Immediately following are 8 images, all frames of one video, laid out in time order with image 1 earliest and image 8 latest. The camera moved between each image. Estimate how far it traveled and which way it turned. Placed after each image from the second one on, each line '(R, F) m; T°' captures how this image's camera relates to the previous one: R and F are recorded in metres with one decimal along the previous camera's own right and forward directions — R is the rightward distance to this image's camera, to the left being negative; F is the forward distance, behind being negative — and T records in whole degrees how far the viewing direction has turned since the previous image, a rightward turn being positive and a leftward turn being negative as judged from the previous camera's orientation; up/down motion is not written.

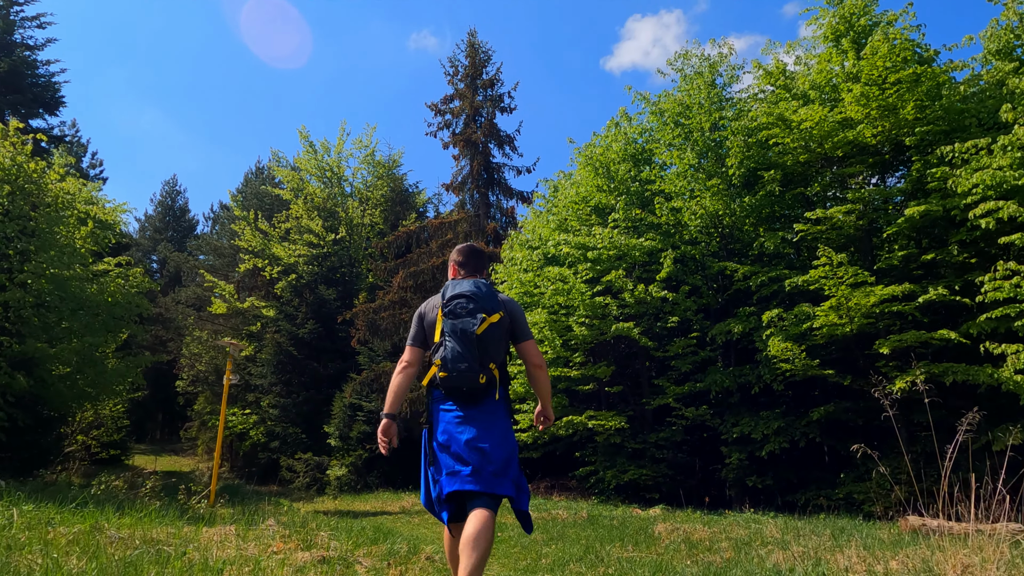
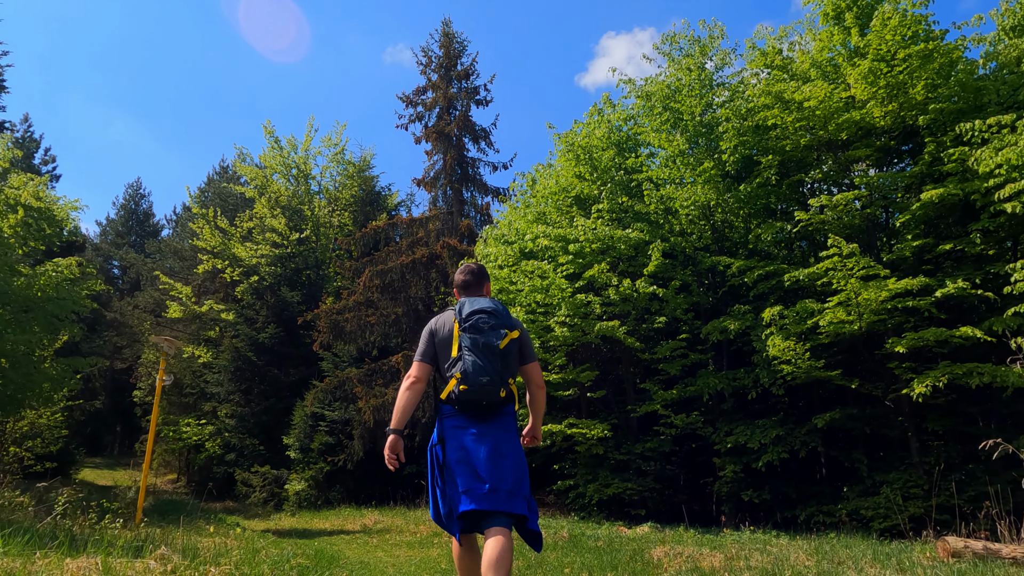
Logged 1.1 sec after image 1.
(0.0, +1.4) m; +2°
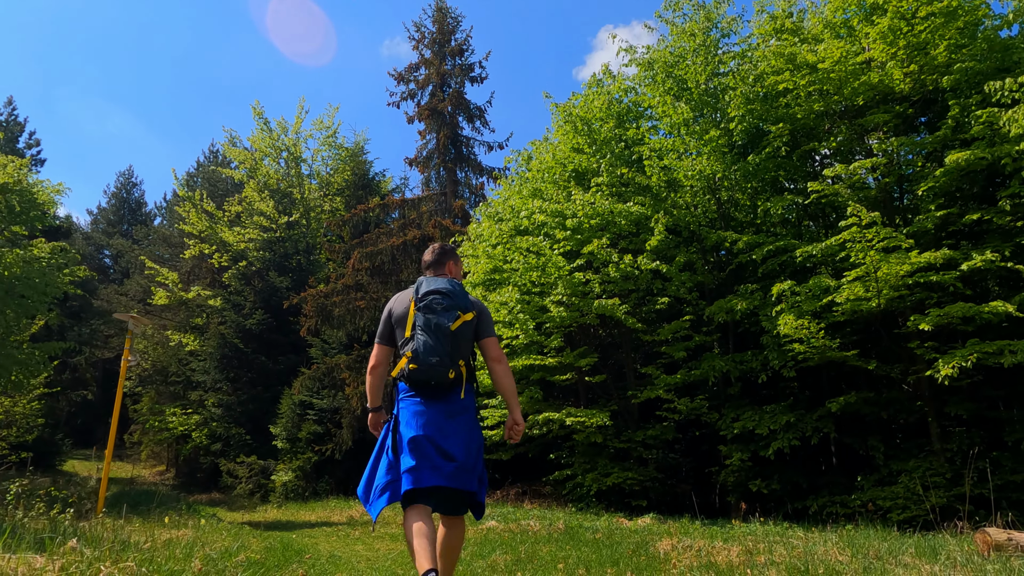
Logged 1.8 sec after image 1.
(+0.1, +0.8) m; 0°
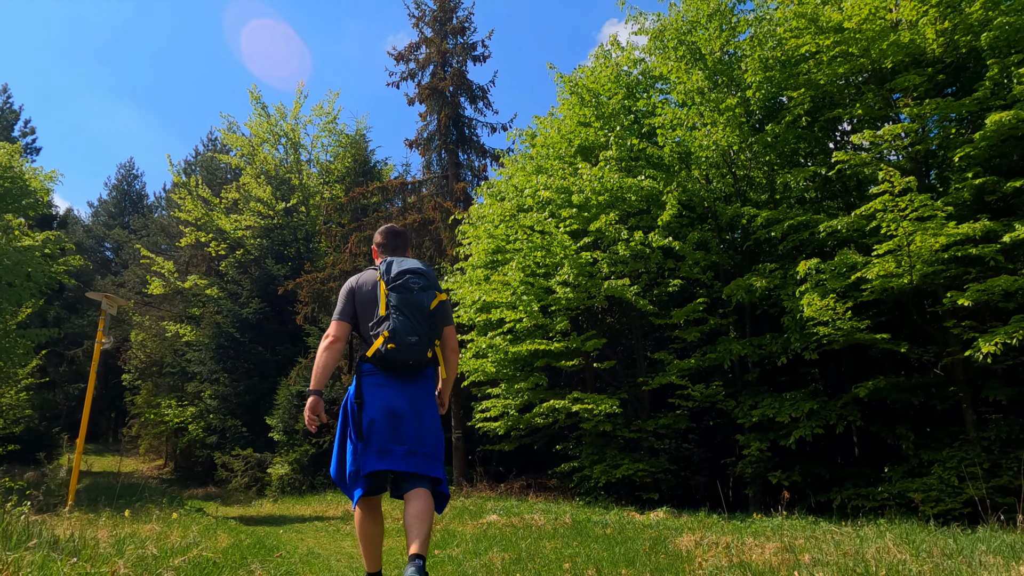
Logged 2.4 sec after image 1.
(+0.1, +0.8) m; 0°
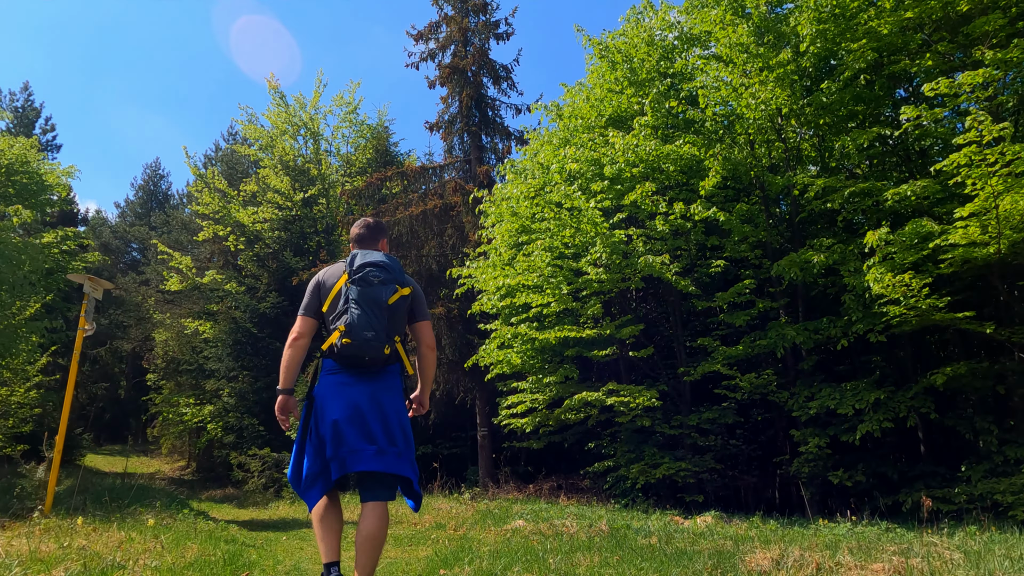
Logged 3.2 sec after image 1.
(0.0, +1.1) m; -2°
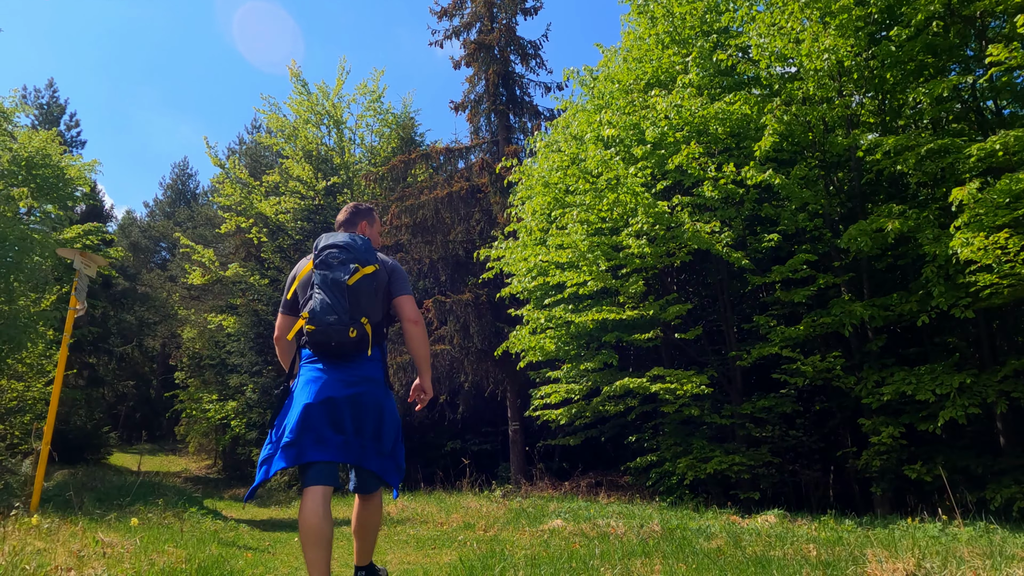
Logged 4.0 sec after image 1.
(-0.1, +1.0) m; -2°
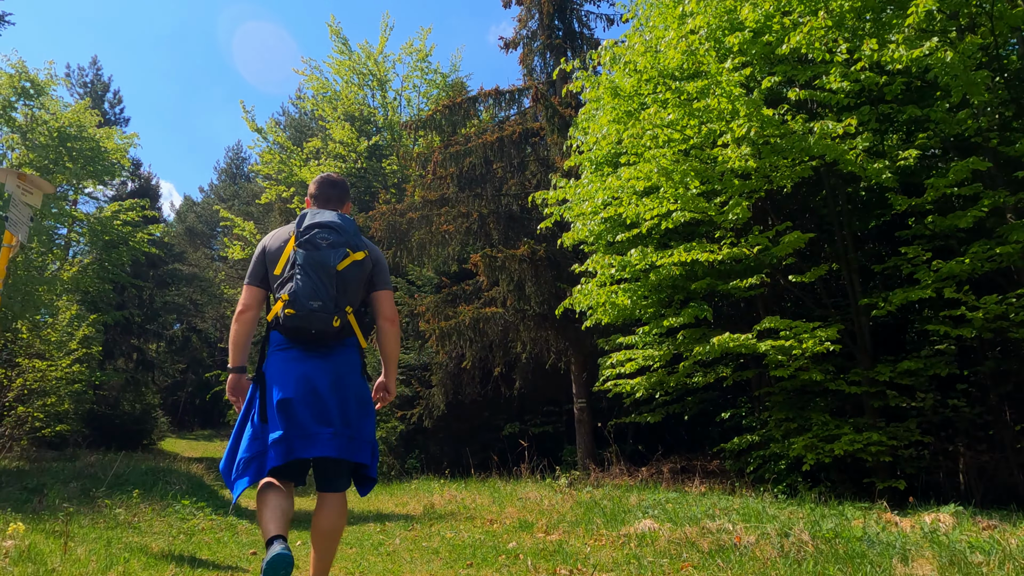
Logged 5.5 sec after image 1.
(0.0, +2.2) m; -5°
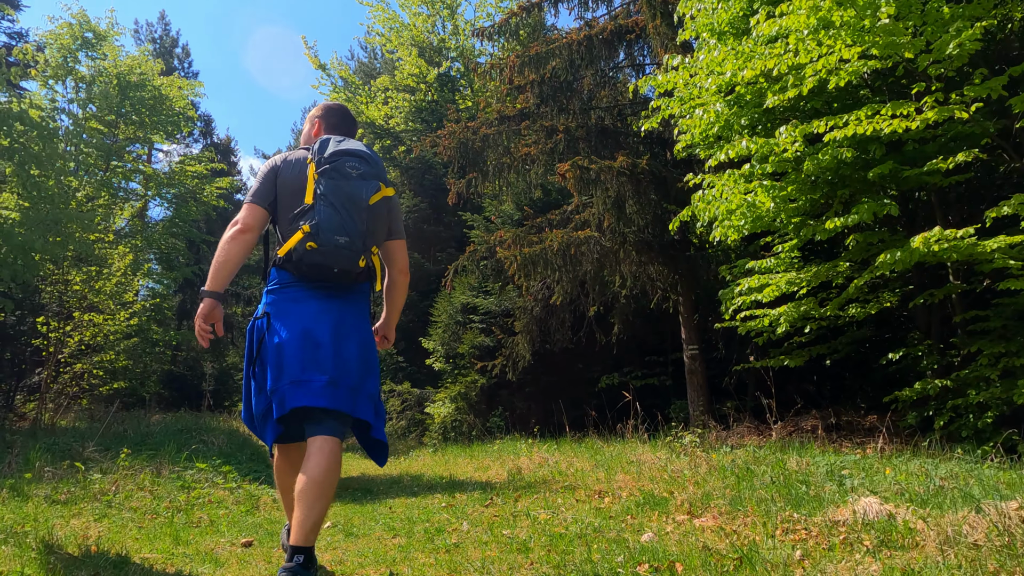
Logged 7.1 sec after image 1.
(-0.2, +2.1) m; -6°
